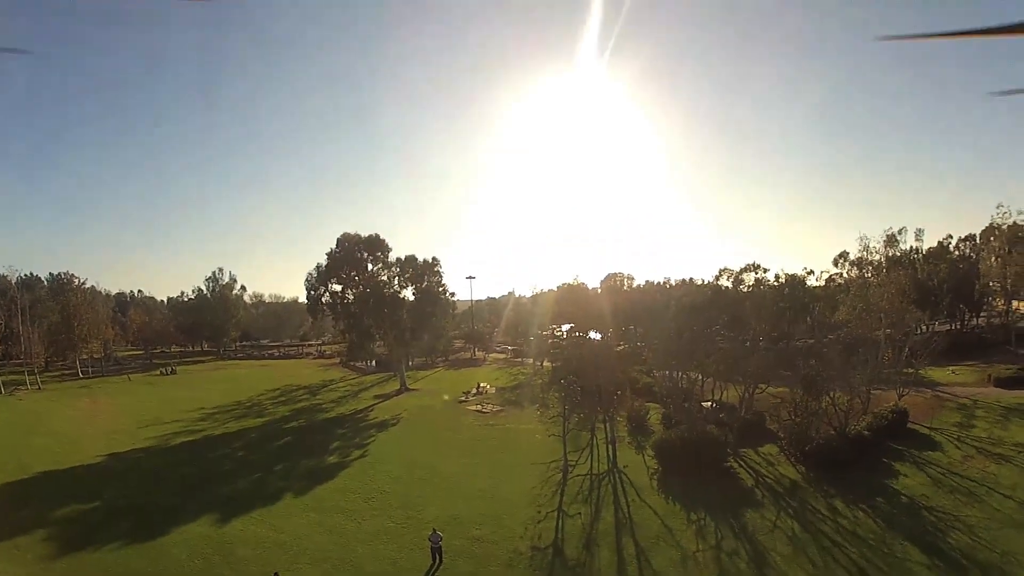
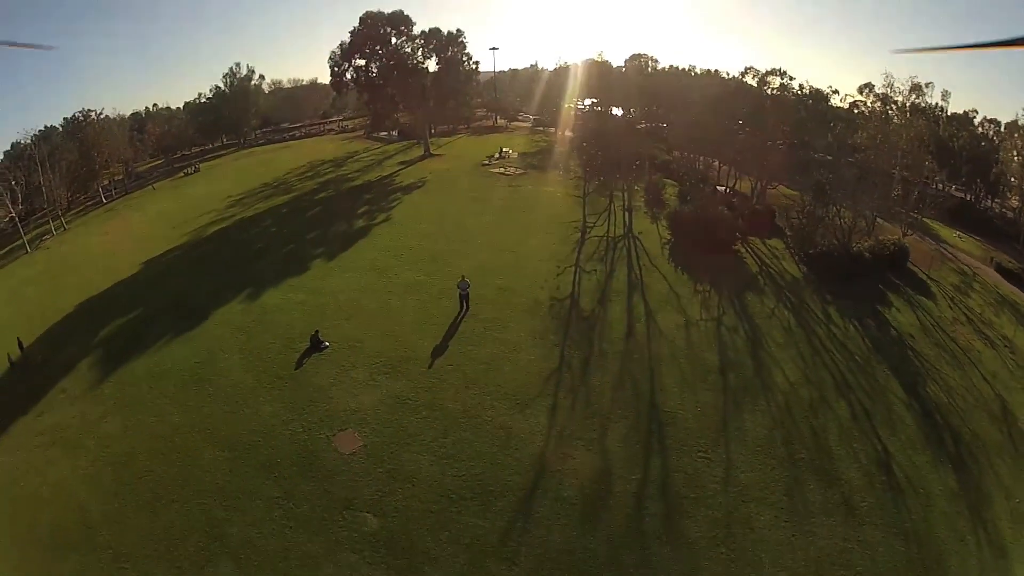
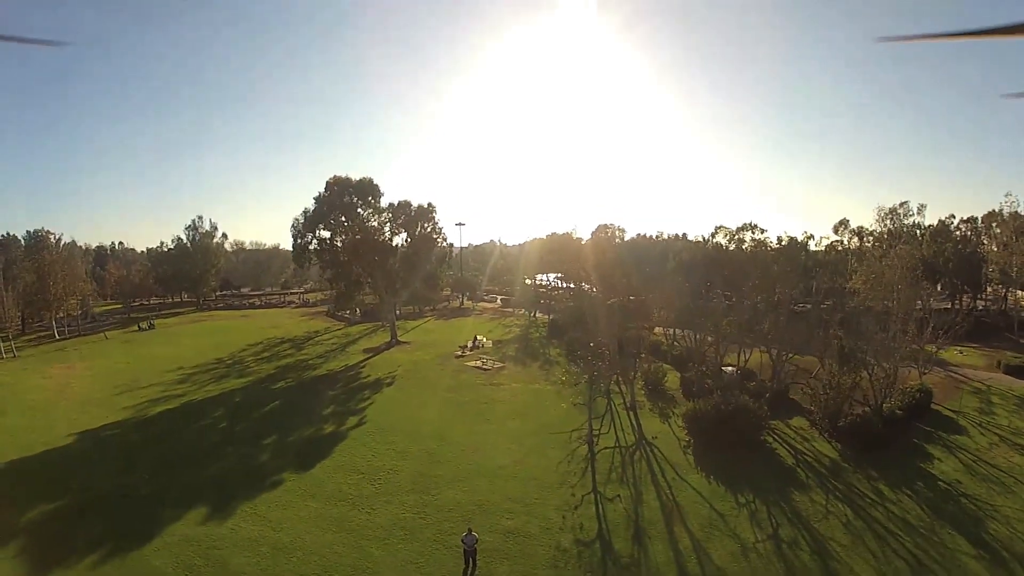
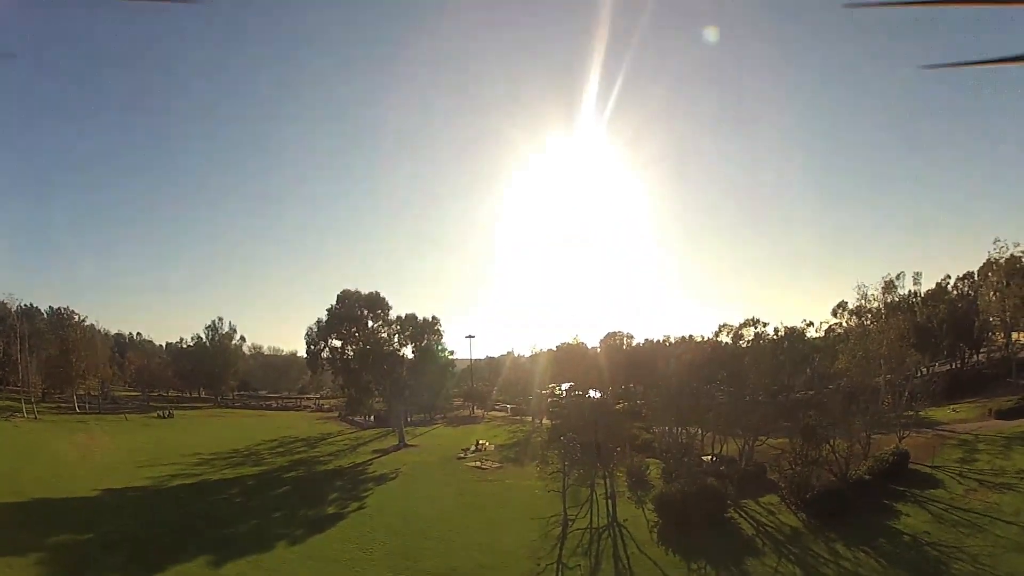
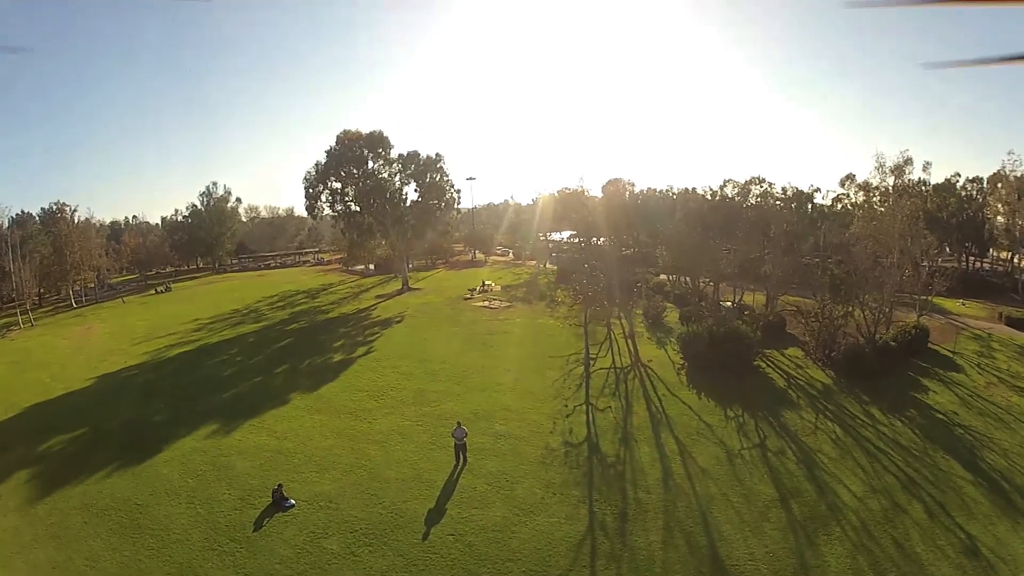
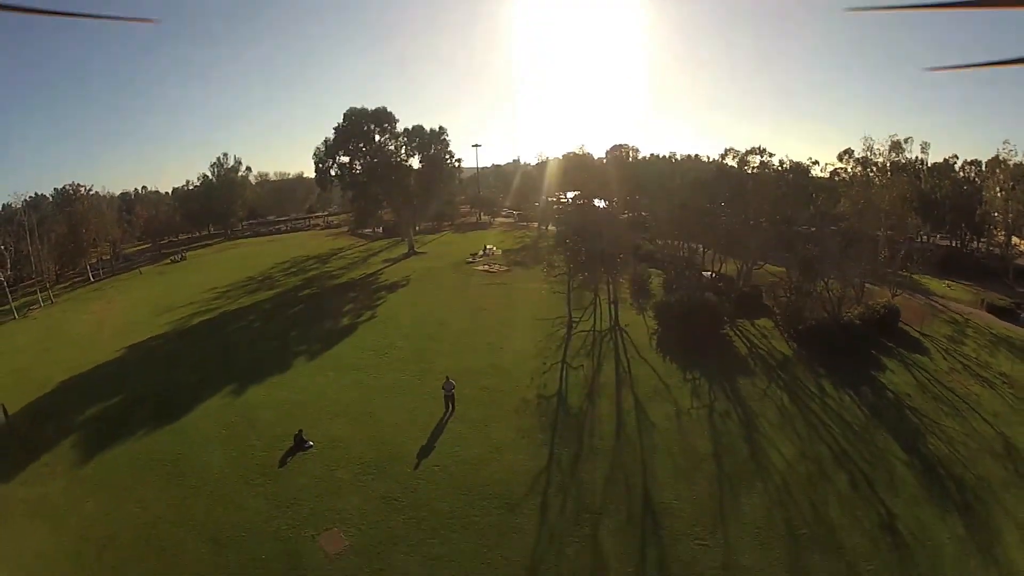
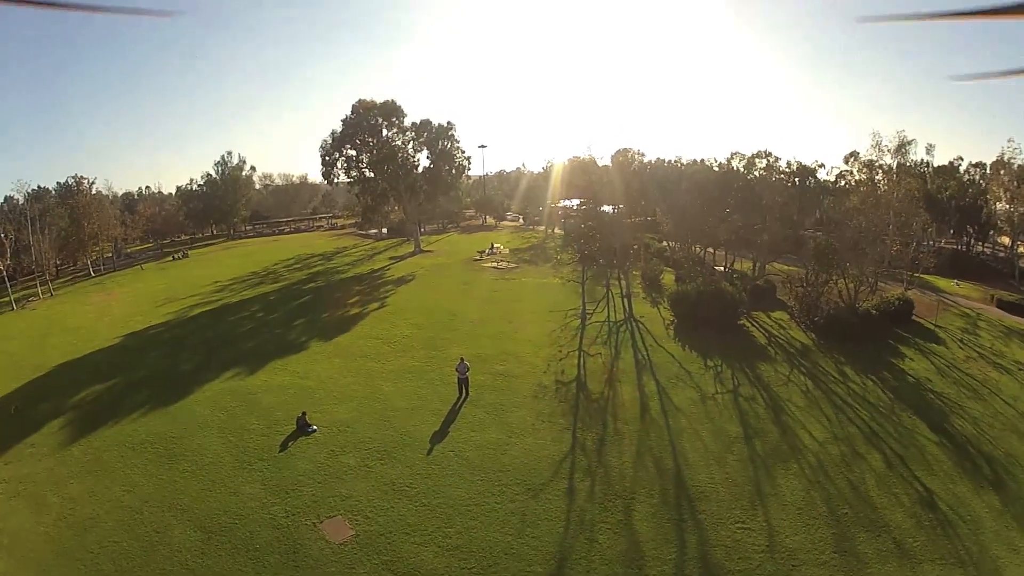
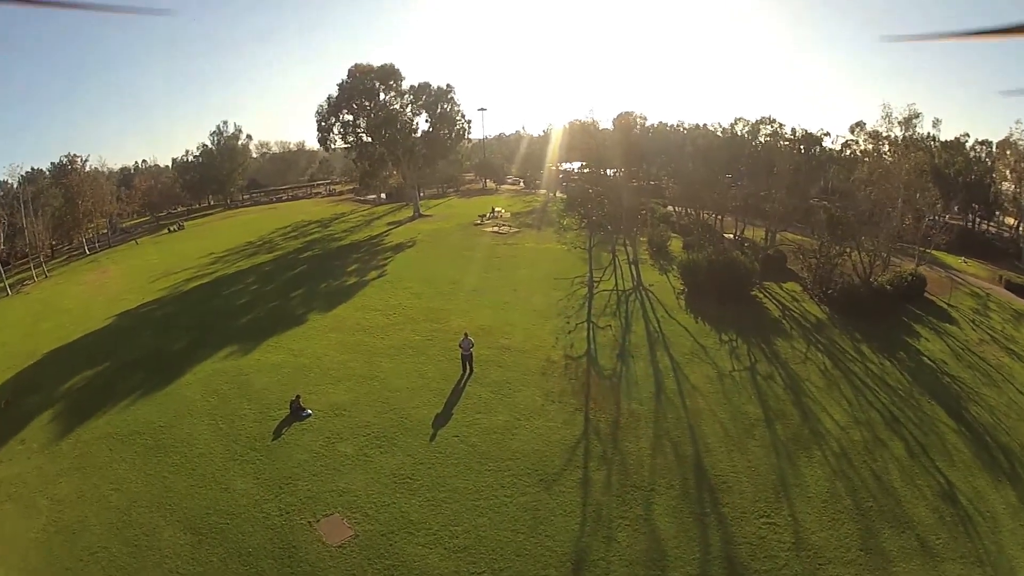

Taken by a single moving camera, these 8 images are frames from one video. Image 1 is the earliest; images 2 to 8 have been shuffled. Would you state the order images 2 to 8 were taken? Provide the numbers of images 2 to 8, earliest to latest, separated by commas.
4, 6, 2, 7, 8, 5, 3
